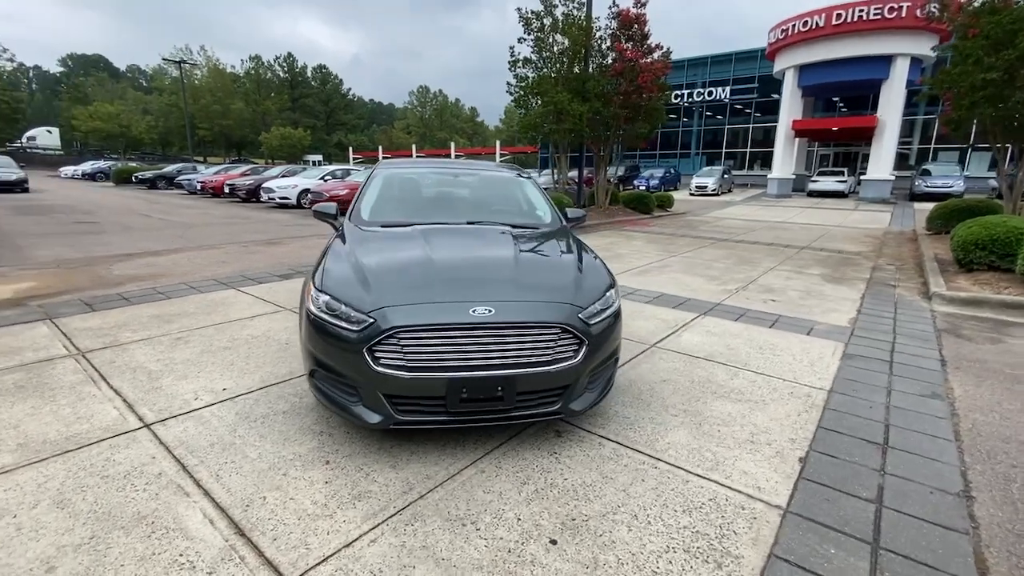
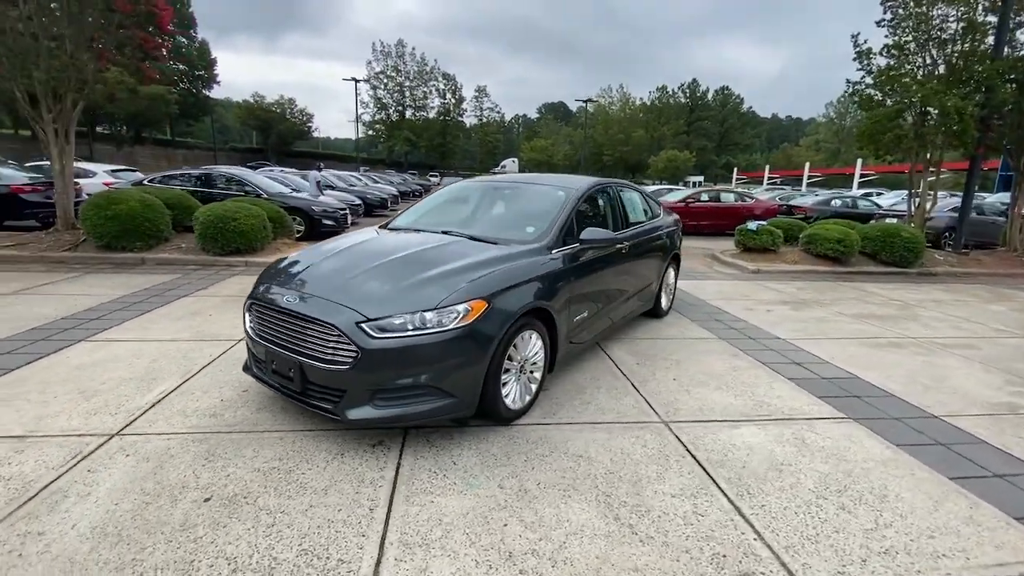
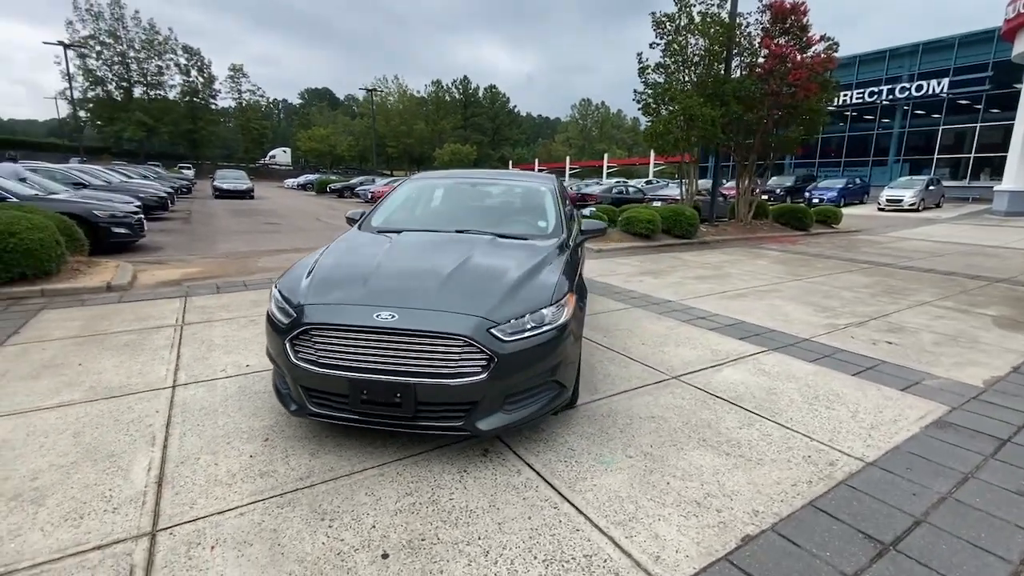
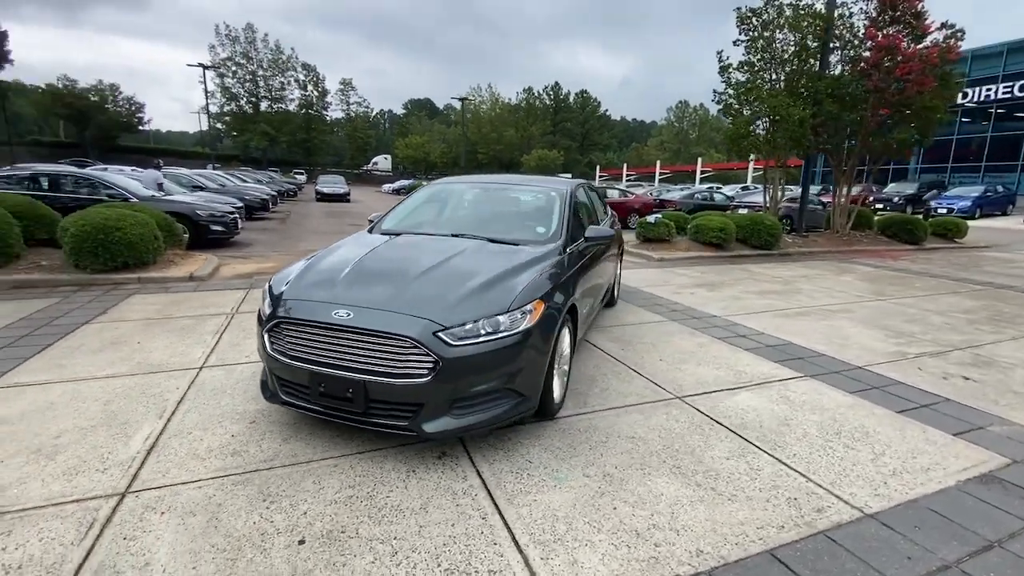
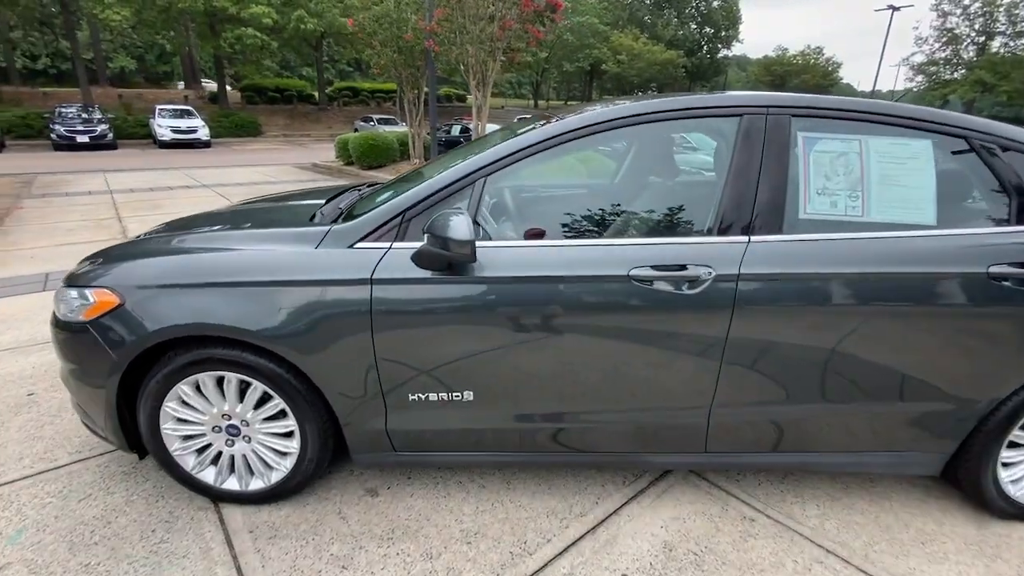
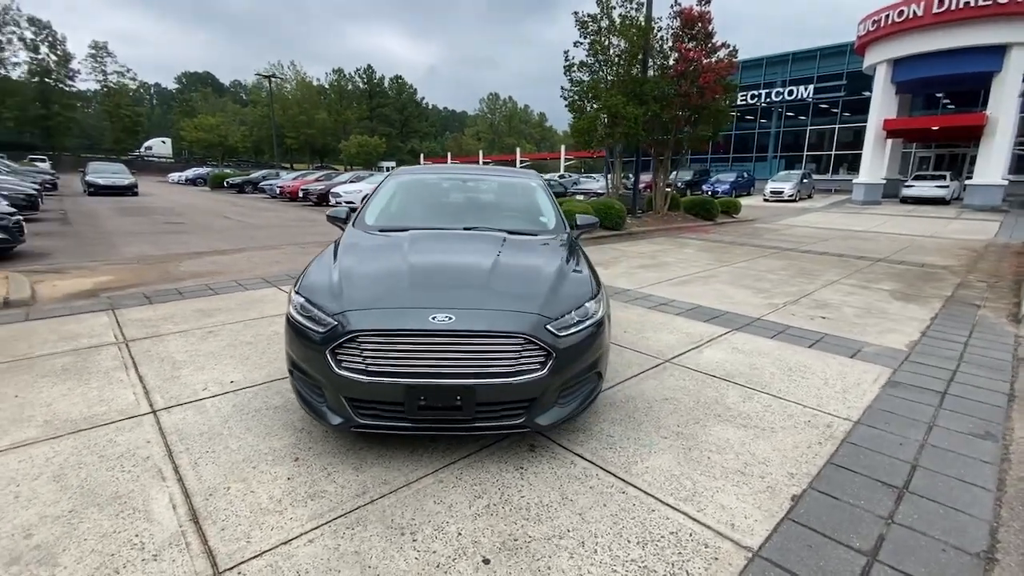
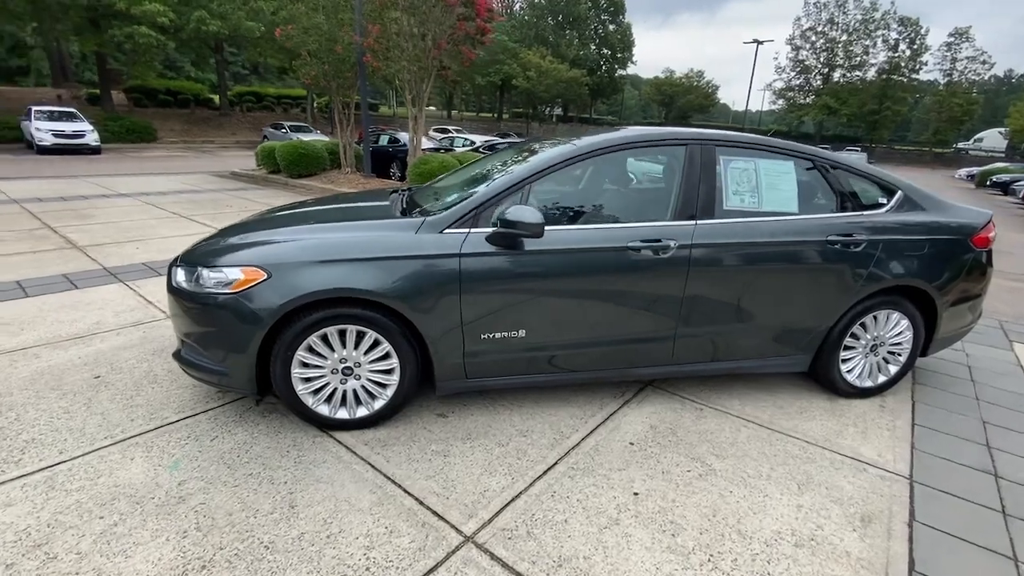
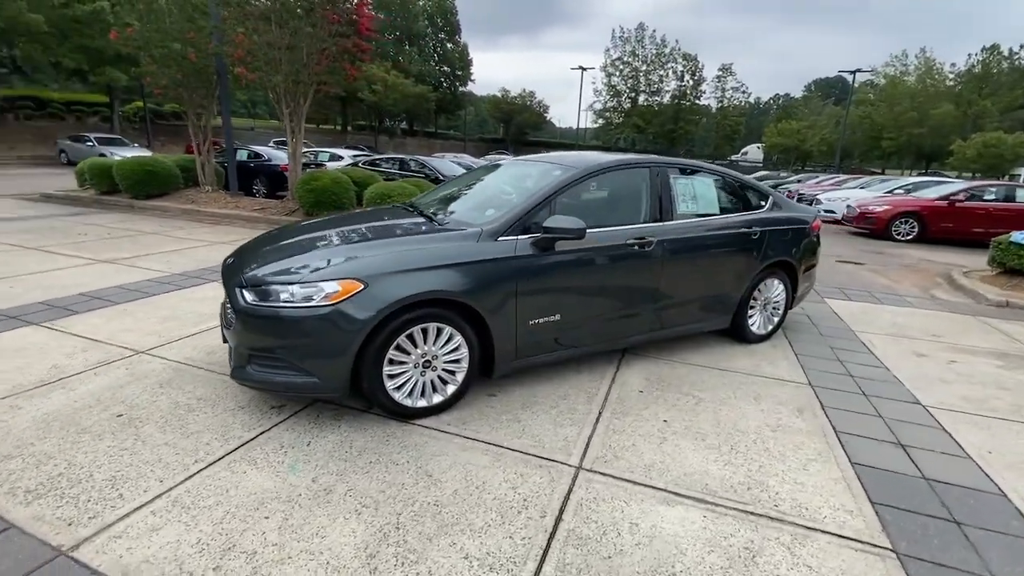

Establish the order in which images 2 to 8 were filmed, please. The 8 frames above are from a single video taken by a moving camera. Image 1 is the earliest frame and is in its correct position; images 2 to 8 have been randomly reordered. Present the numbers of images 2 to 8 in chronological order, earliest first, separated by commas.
6, 3, 4, 2, 8, 7, 5
